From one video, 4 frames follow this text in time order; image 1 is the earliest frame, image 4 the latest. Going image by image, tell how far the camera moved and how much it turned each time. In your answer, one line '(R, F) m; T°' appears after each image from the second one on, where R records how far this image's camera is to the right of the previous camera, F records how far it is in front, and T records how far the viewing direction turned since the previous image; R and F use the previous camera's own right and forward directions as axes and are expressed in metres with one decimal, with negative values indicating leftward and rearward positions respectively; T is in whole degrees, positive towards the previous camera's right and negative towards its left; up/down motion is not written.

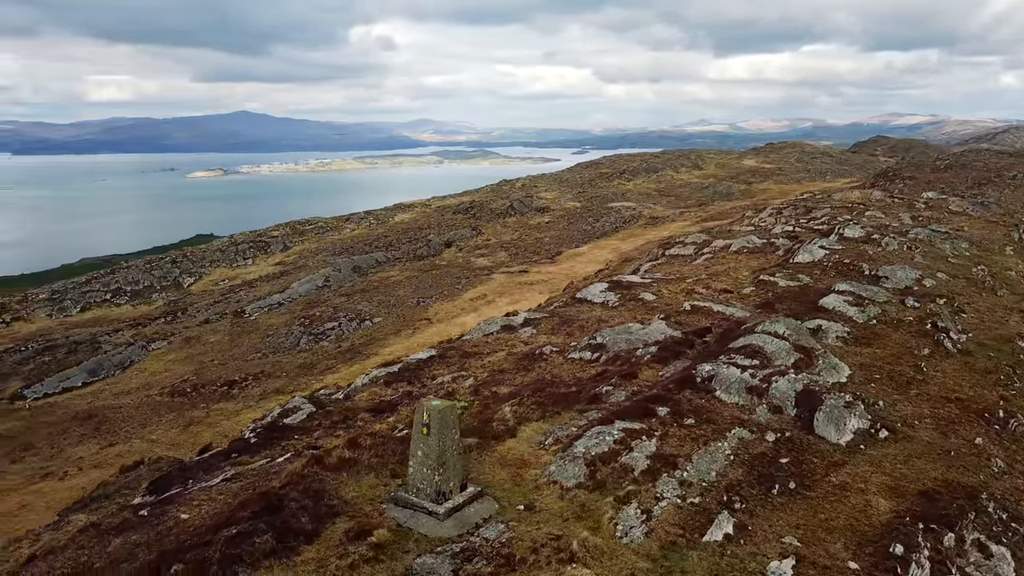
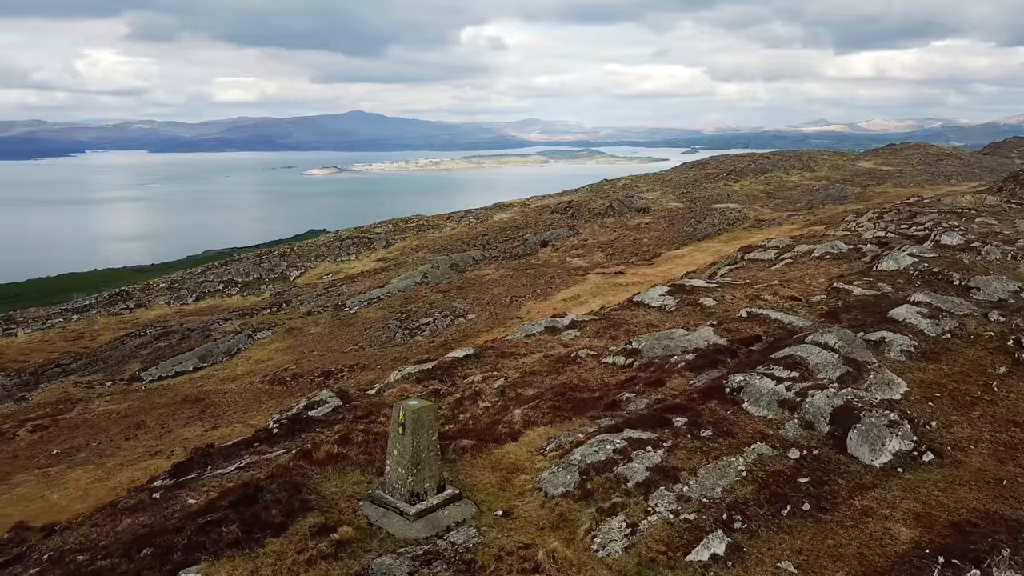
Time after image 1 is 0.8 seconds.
(+1.7, +0.3) m; -7°
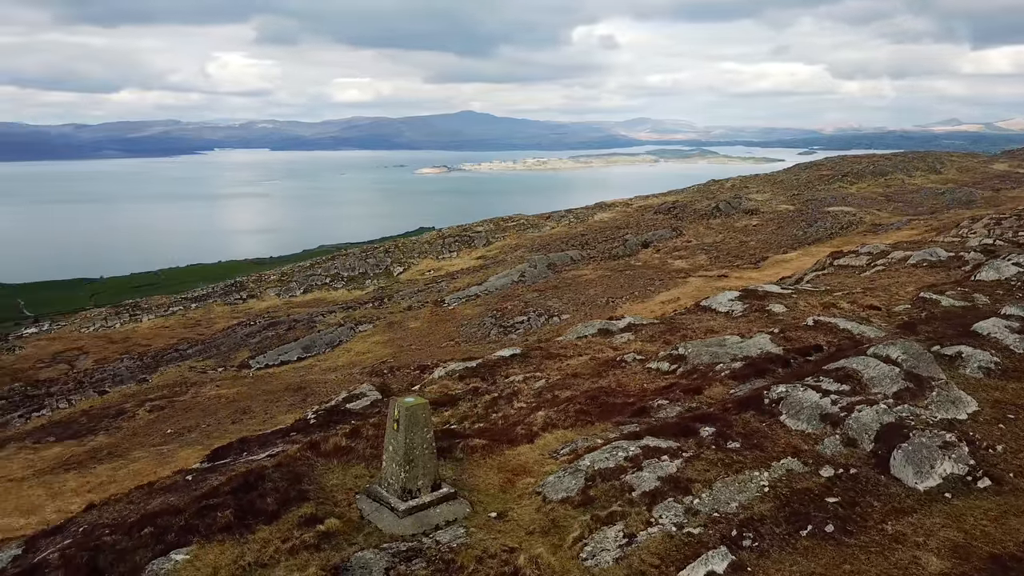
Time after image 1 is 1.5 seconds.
(+1.5, +0.2) m; -7°
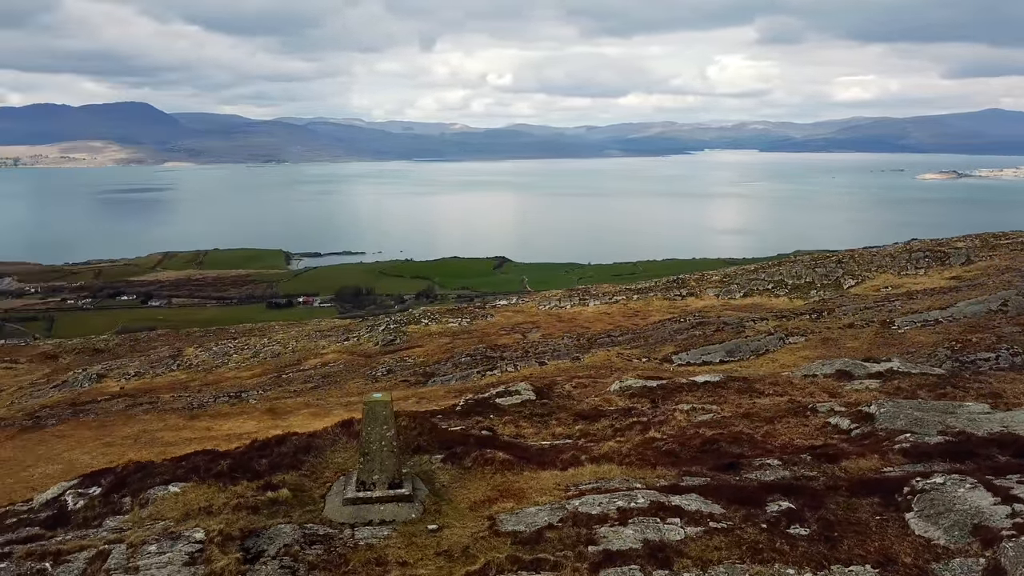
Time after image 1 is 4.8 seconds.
(+6.4, +2.5) m; -32°
